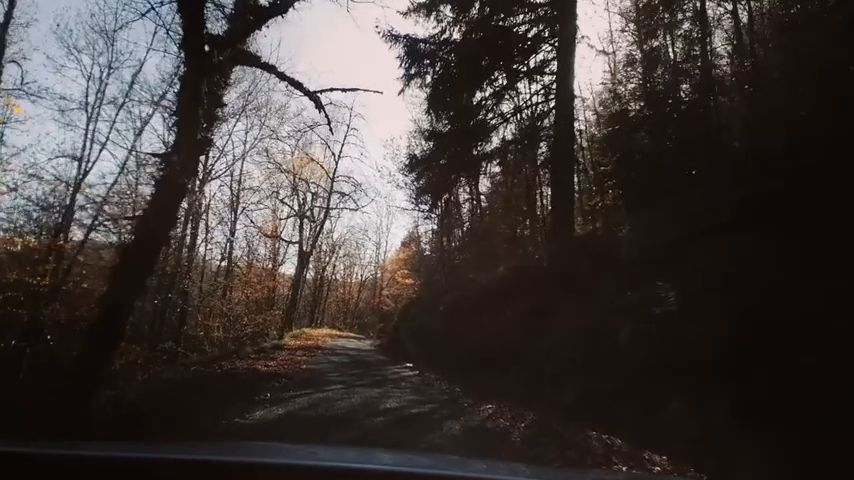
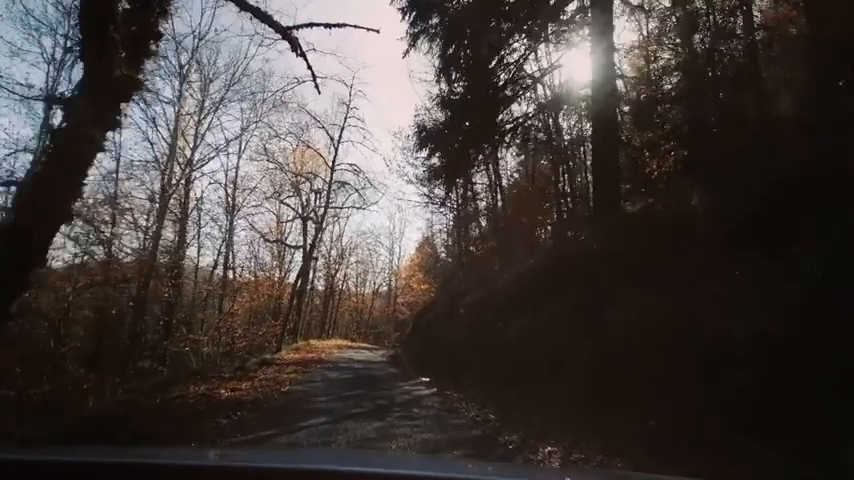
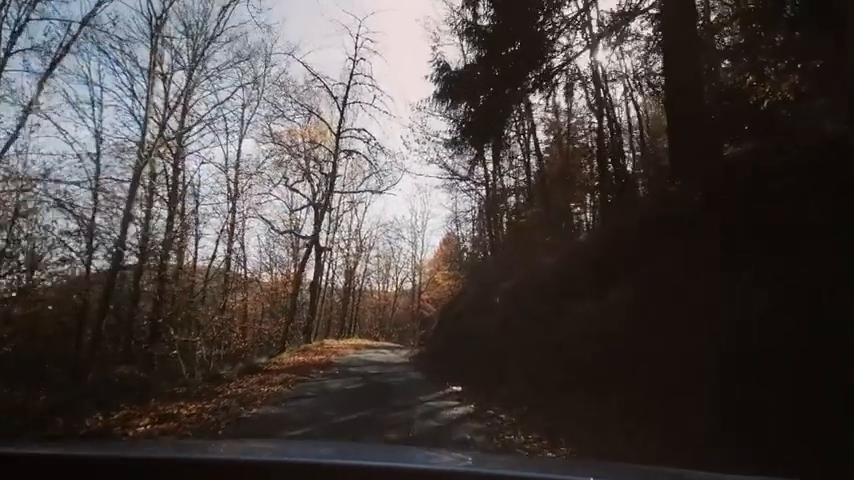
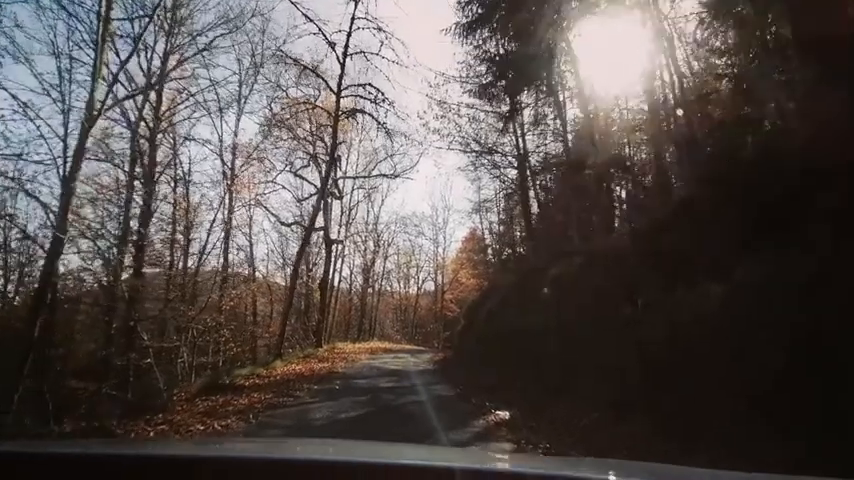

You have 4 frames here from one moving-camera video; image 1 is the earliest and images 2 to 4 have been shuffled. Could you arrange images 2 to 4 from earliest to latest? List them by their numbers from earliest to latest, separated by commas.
2, 3, 4
